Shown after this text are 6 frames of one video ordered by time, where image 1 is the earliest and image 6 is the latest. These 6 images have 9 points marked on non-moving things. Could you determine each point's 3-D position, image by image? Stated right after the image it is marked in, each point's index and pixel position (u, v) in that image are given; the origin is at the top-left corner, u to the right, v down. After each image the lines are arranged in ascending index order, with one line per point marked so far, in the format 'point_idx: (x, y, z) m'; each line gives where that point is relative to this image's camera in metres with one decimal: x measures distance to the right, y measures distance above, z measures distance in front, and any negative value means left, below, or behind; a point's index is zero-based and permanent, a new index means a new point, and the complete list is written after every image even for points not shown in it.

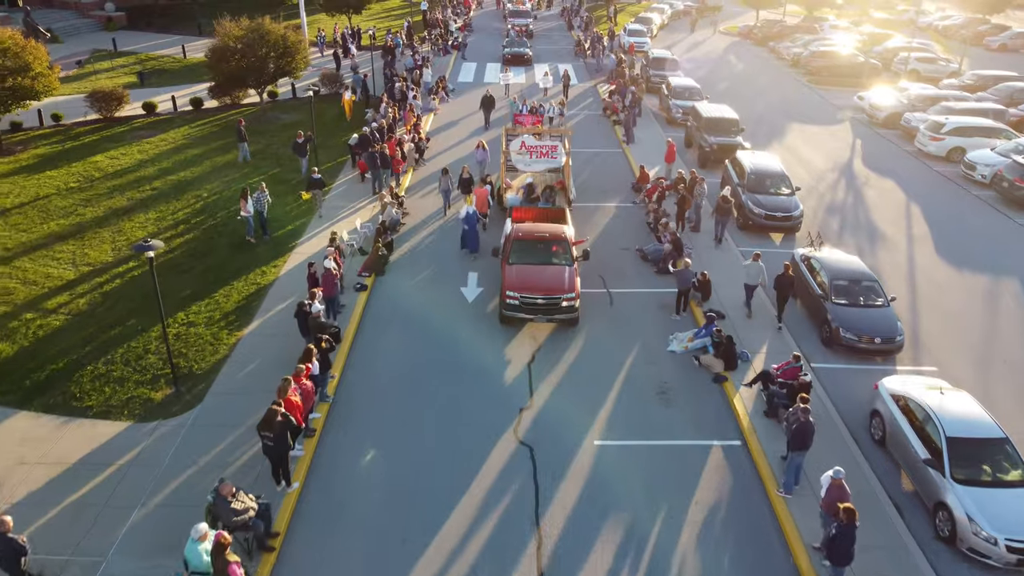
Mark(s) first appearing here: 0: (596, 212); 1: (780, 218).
0: (+2.3, +2.1, +20.0) m
1: (+6.8, +1.8, +18.4) m
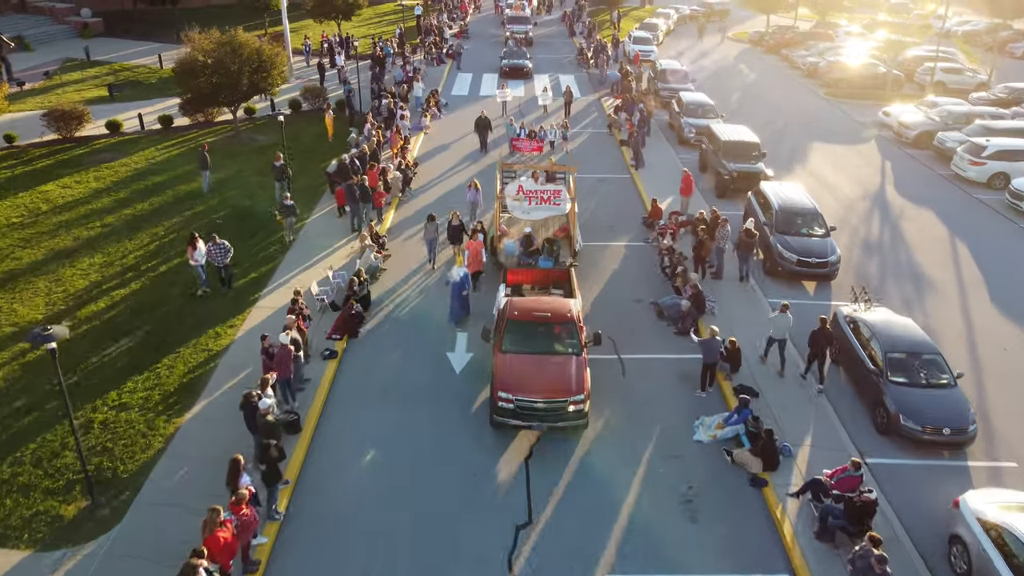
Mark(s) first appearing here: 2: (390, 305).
0: (+2.2, +0.9, +17.7) m
1: (+6.7, +0.5, +16.1) m
2: (-2.5, -0.3, +15.0) m
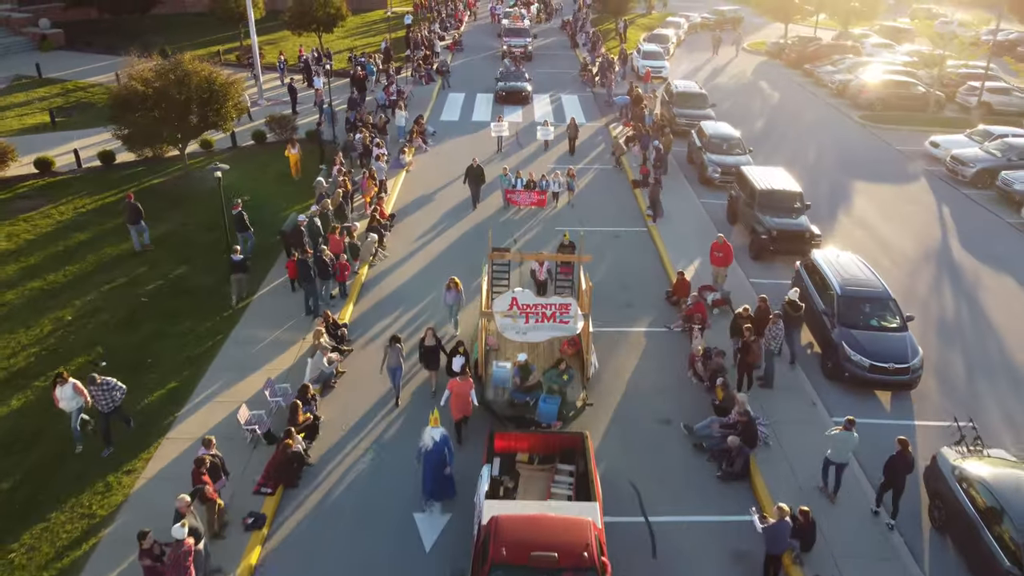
0: (+2.1, -1.1, +14.2) m
1: (+6.6, -1.4, +12.6) m
2: (-2.6, -2.3, +11.4) m
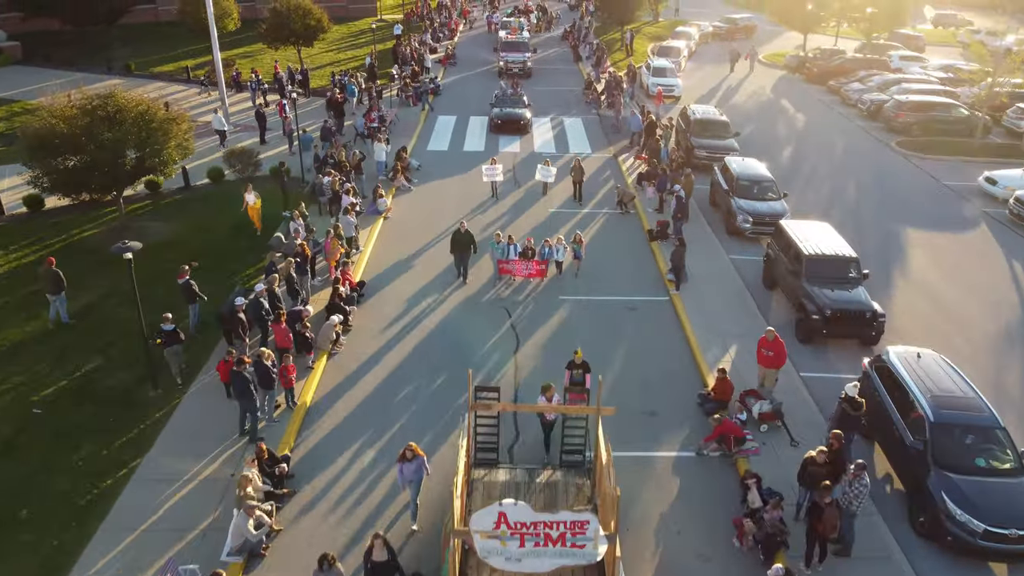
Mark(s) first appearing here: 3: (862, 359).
0: (+2.0, -2.9, +11.0) m
1: (+6.5, -3.2, +9.4) m
2: (-2.7, -4.0, +8.2) m
3: (+6.8, -1.4, +14.1) m
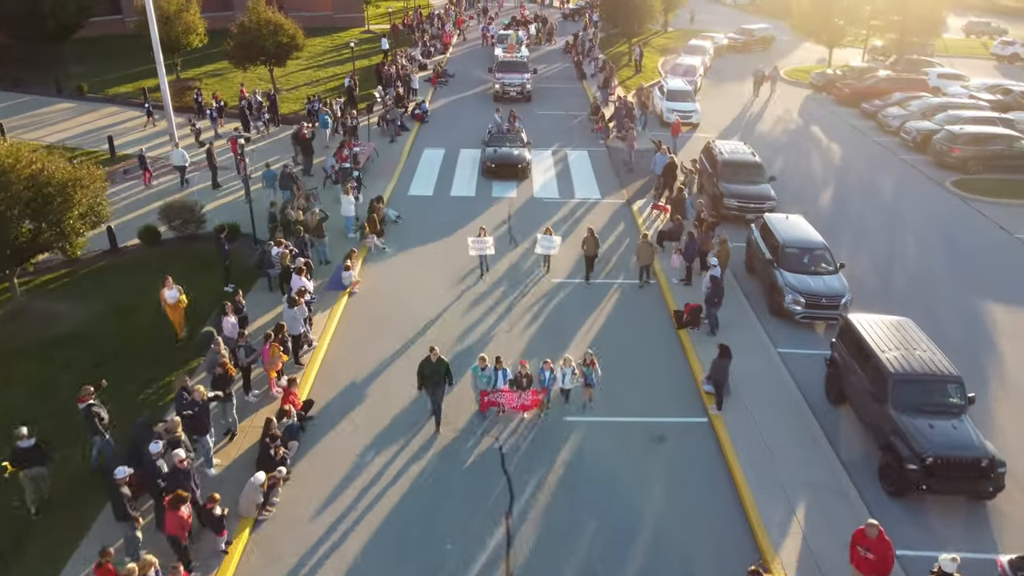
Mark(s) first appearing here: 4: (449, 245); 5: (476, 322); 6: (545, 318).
0: (+1.9, -4.9, +7.3) m
1: (+6.3, -5.2, +5.7) m
2: (-2.9, -6.1, +4.6) m
3: (+6.7, -3.4, +10.4) m
4: (-1.6, +1.1, +18.0) m
5: (-0.7, -0.7, +14.9) m
6: (+0.7, -0.6, +15.2) m
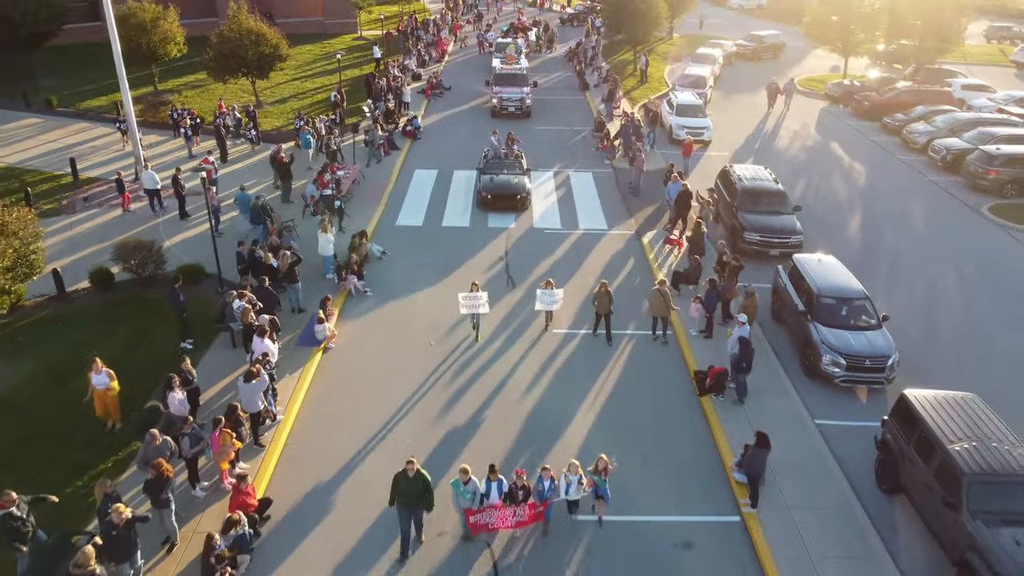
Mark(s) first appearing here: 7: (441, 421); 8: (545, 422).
0: (+1.8, -5.9, +5.4) m
1: (+6.3, -6.3, +3.8) m
2: (-2.9, -7.1, +2.6) m
3: (+6.6, -4.5, +8.5) m
4: (-1.6, 0.0, +16.1) m
5: (-0.8, -1.8, +13.0) m
6: (+0.6, -1.7, +13.3) m
7: (-1.2, -2.2, +12.2) m
8: (+0.6, -2.2, +12.3) m
